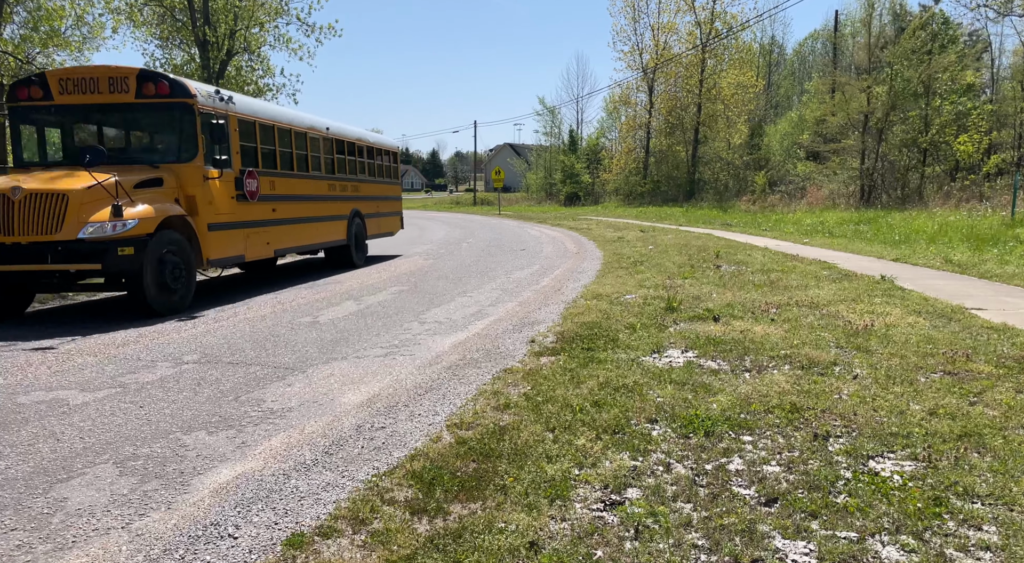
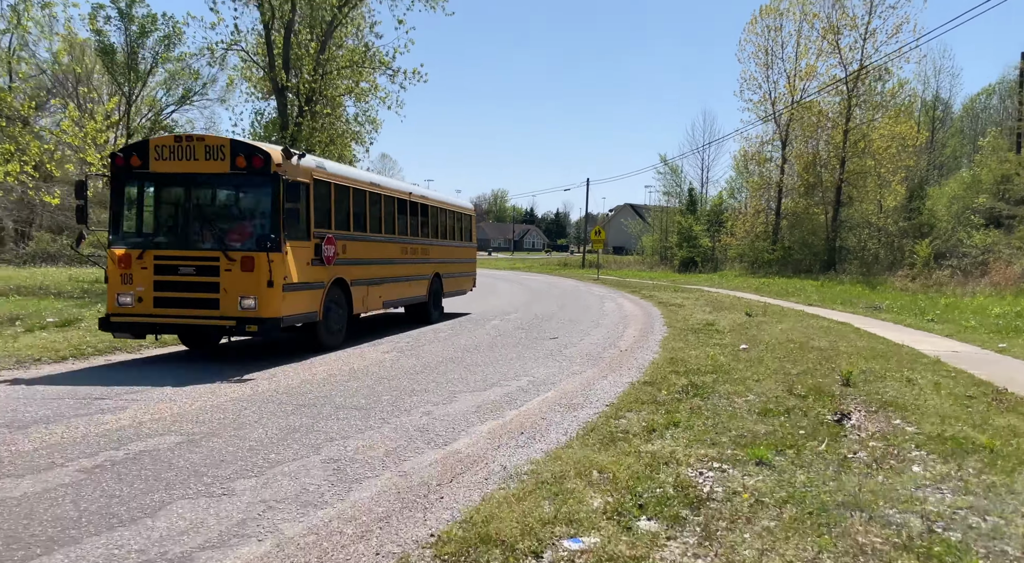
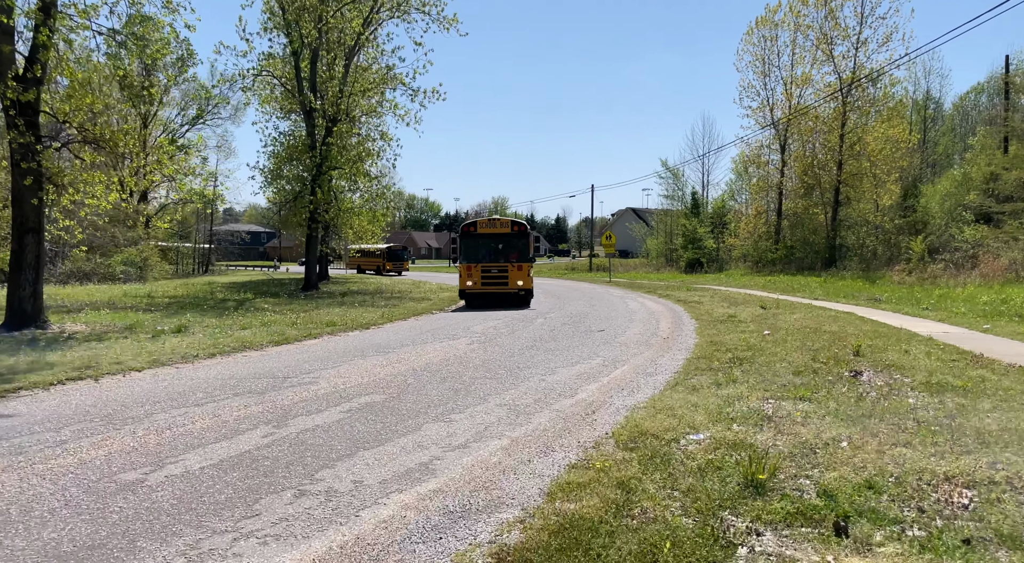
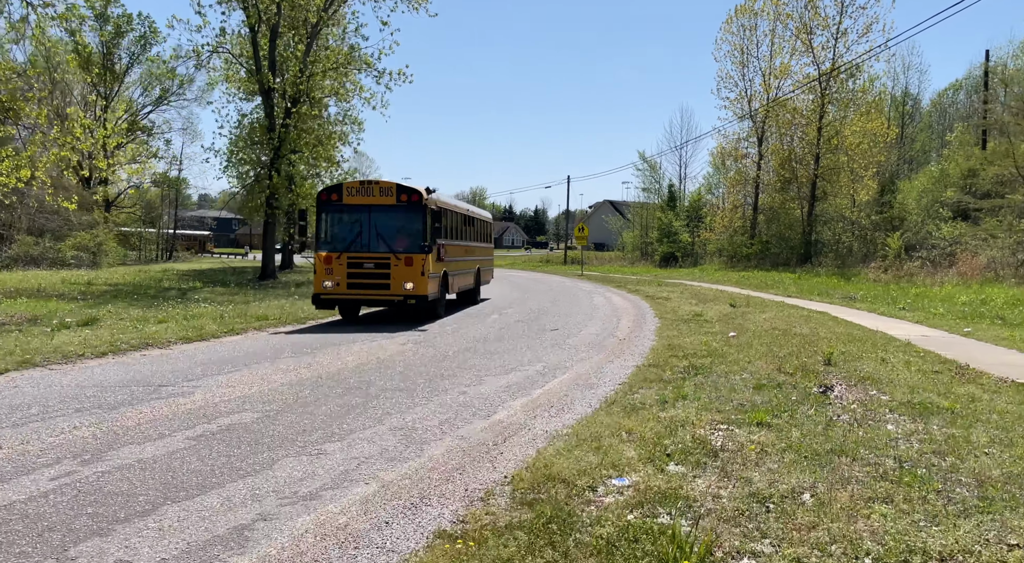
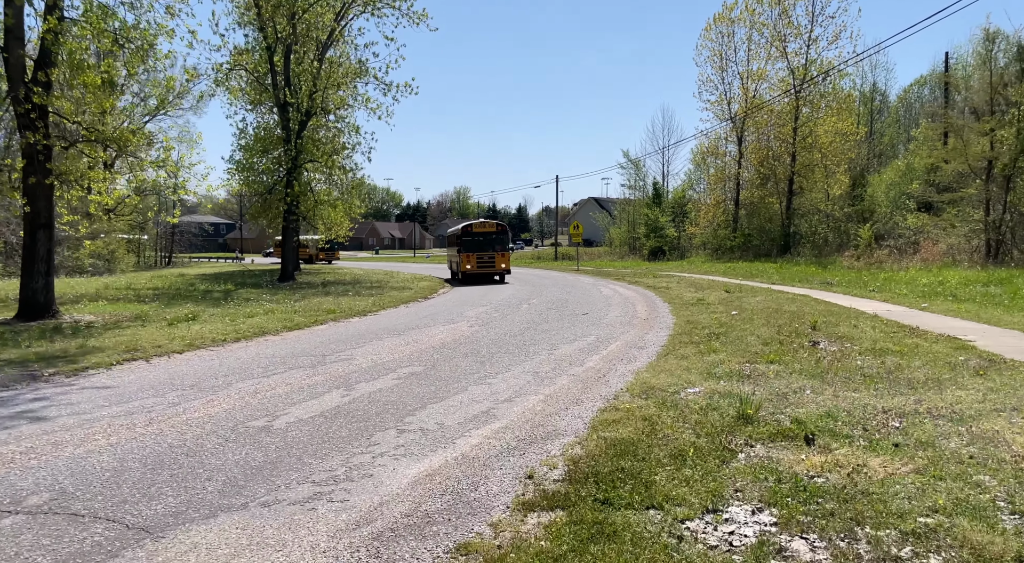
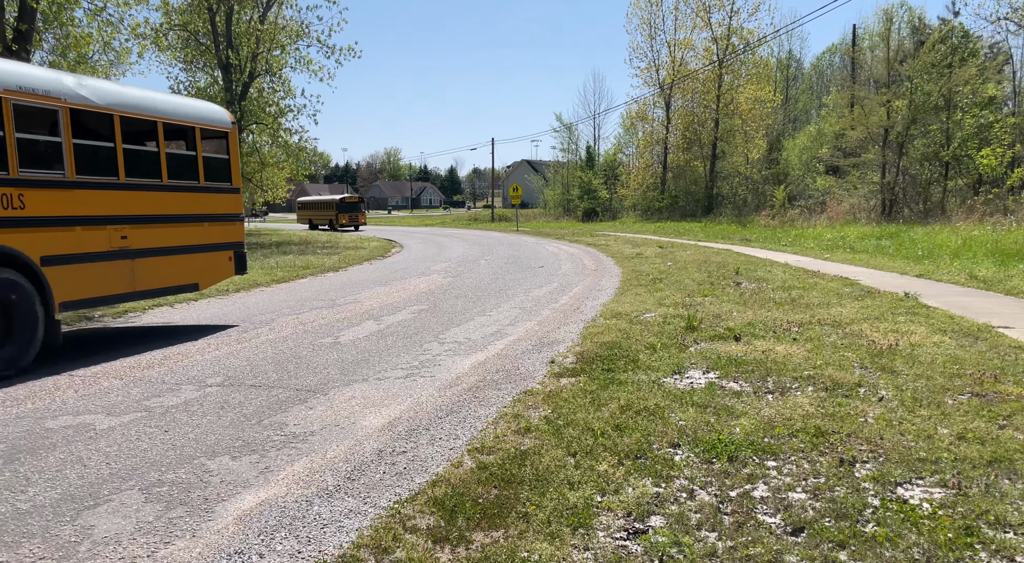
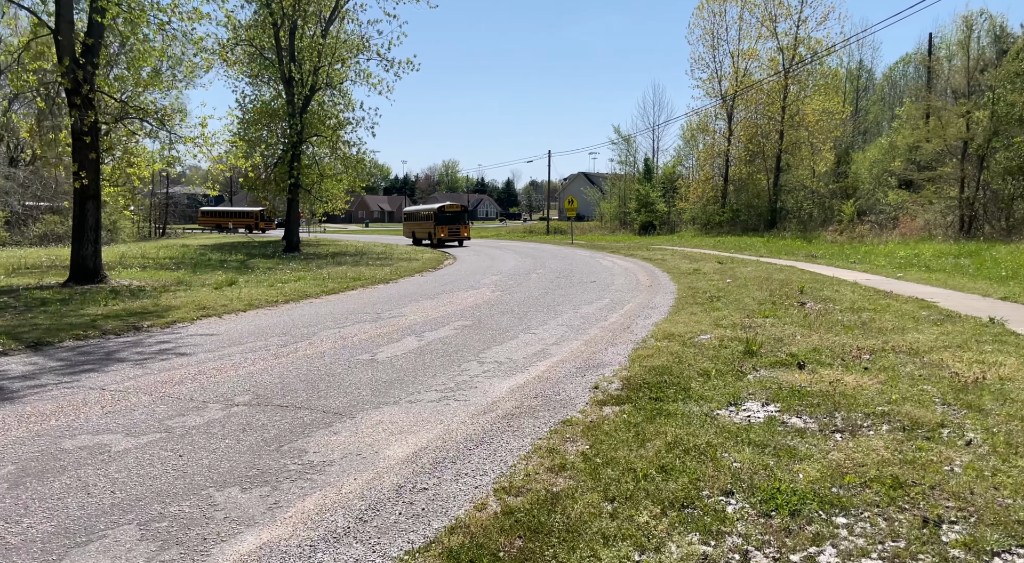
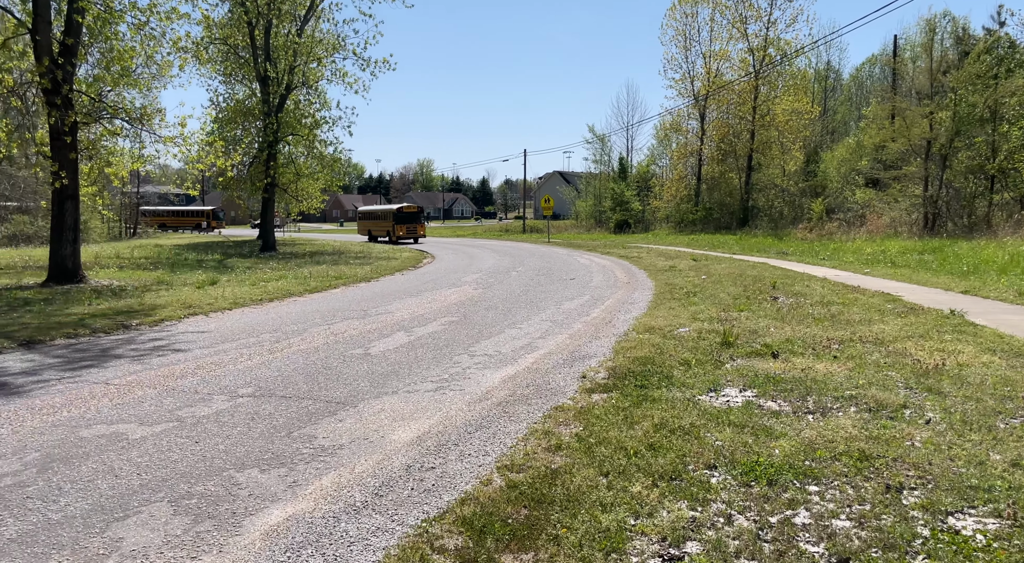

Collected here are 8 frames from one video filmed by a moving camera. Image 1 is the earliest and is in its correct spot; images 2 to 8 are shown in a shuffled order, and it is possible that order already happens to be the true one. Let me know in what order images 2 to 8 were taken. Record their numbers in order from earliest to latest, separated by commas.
6, 8, 7, 5, 3, 4, 2
